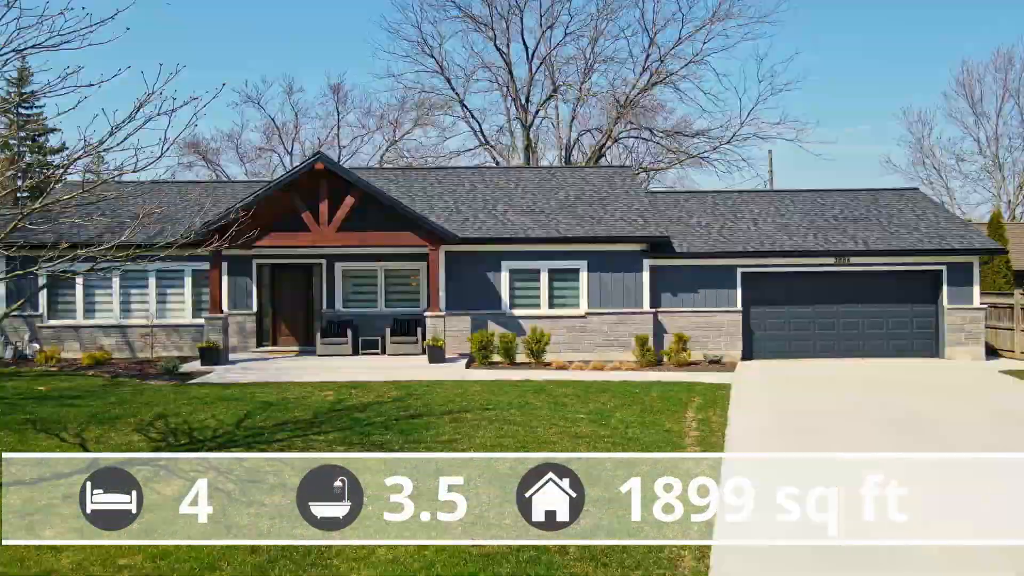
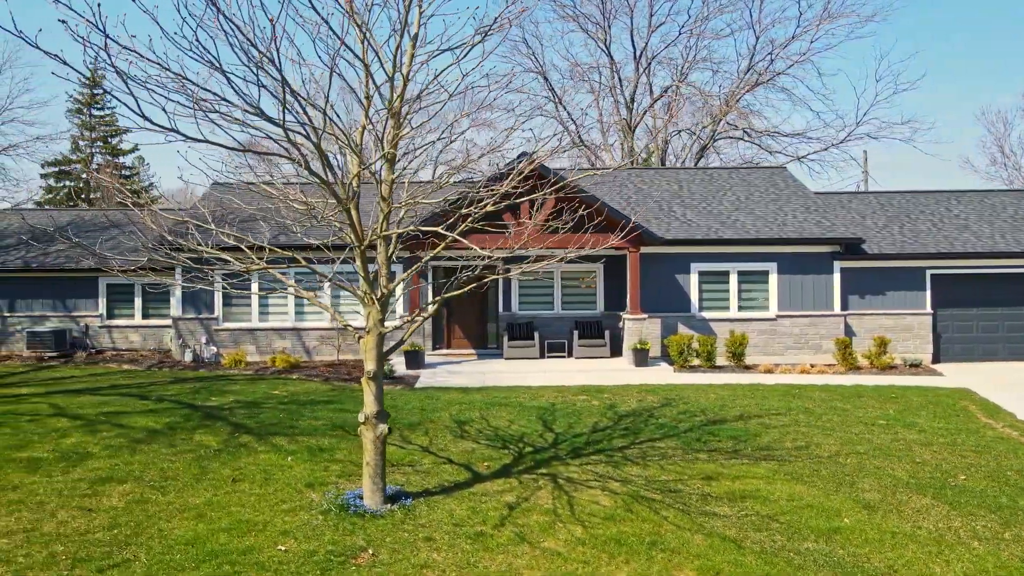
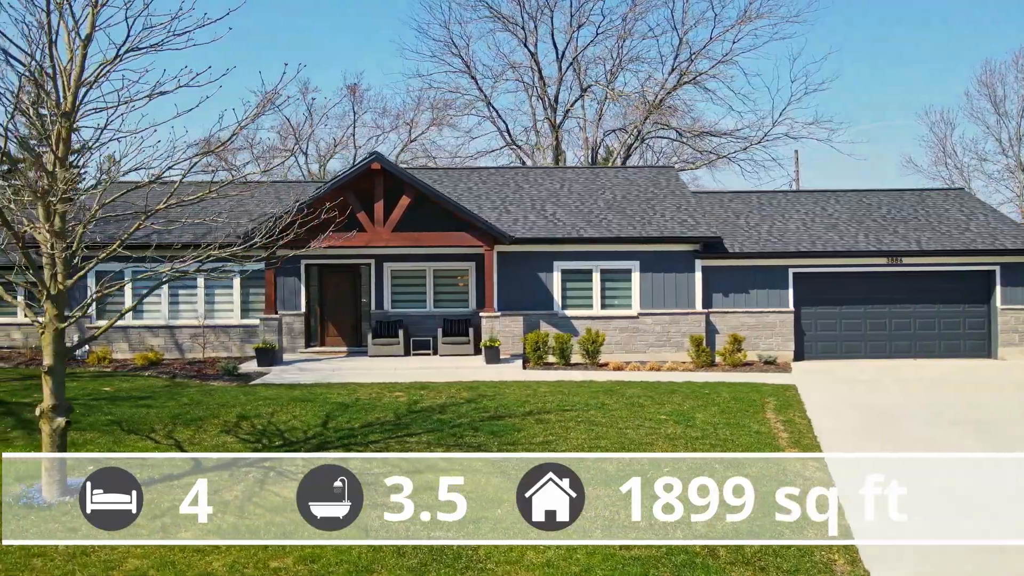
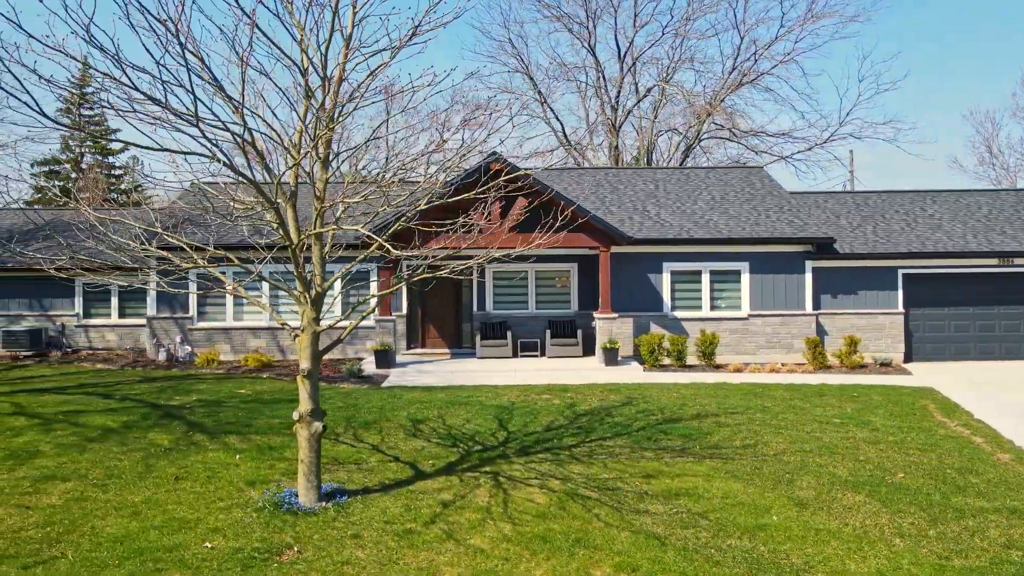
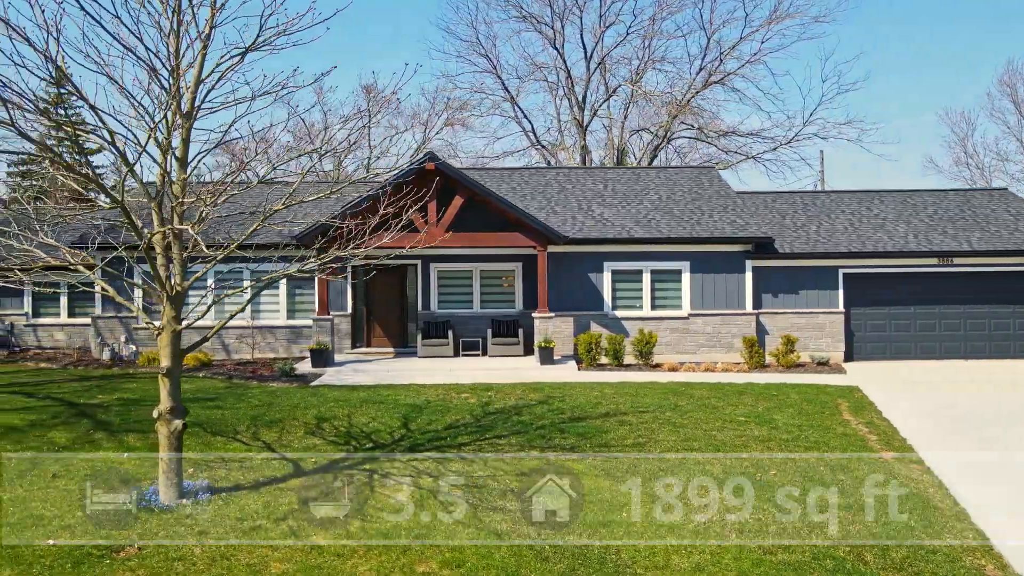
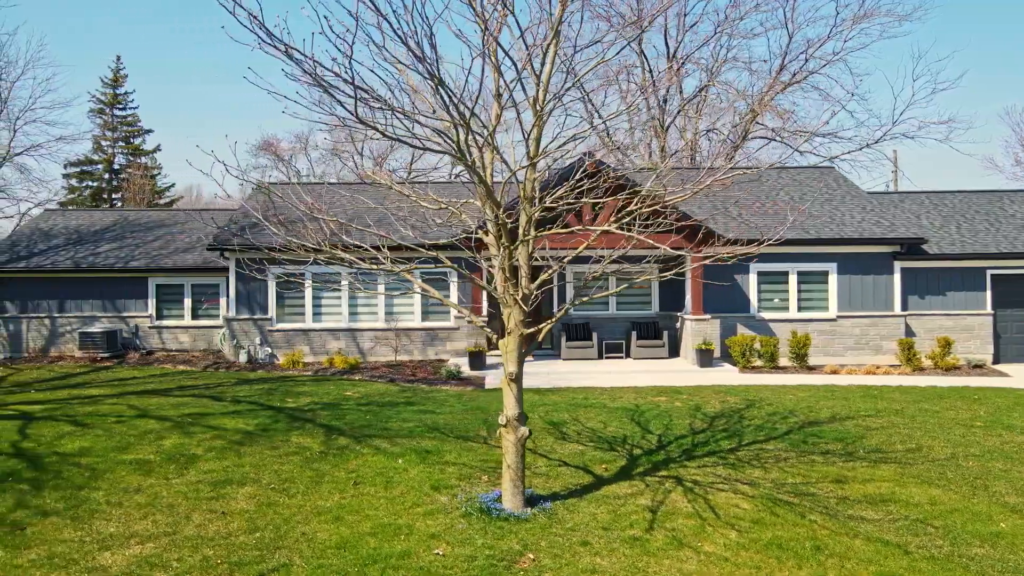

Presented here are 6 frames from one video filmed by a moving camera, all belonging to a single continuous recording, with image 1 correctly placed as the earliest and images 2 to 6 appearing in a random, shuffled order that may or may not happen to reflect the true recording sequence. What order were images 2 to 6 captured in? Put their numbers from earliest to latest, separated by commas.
3, 5, 4, 2, 6
